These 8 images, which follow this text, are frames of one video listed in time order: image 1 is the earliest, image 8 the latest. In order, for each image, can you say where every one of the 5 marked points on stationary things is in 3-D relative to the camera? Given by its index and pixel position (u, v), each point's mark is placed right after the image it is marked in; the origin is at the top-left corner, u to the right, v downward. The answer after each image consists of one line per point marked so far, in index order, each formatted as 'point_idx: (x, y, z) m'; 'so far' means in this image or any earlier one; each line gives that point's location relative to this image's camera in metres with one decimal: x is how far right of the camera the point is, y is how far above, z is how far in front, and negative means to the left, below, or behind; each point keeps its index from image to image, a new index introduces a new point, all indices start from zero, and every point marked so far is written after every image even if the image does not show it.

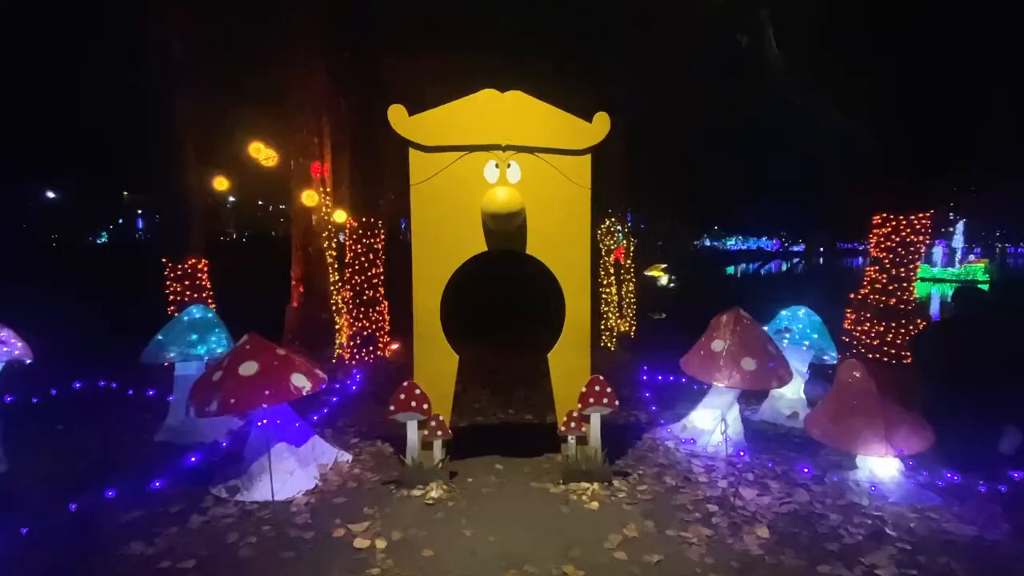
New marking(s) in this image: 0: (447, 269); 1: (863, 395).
0: (-0.6, +0.2, +4.2) m
1: (+3.1, -1.0, +4.3) m
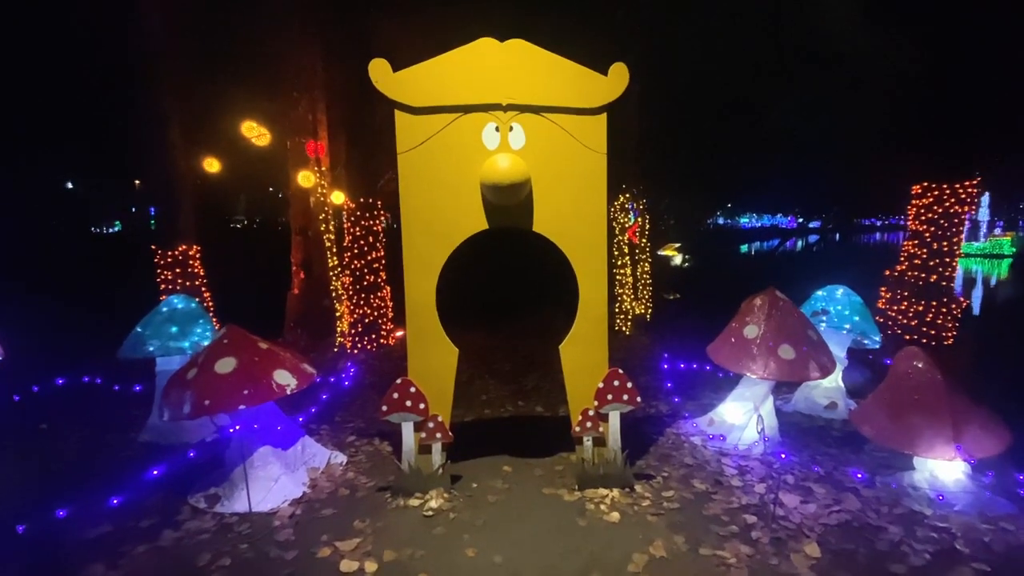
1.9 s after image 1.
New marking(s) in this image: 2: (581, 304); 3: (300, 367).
0: (-0.5, +0.3, +3.7) m
1: (+3.2, -0.8, +3.7) m
2: (+0.5, -0.1, +3.8) m
3: (-1.9, -0.7, +4.3) m
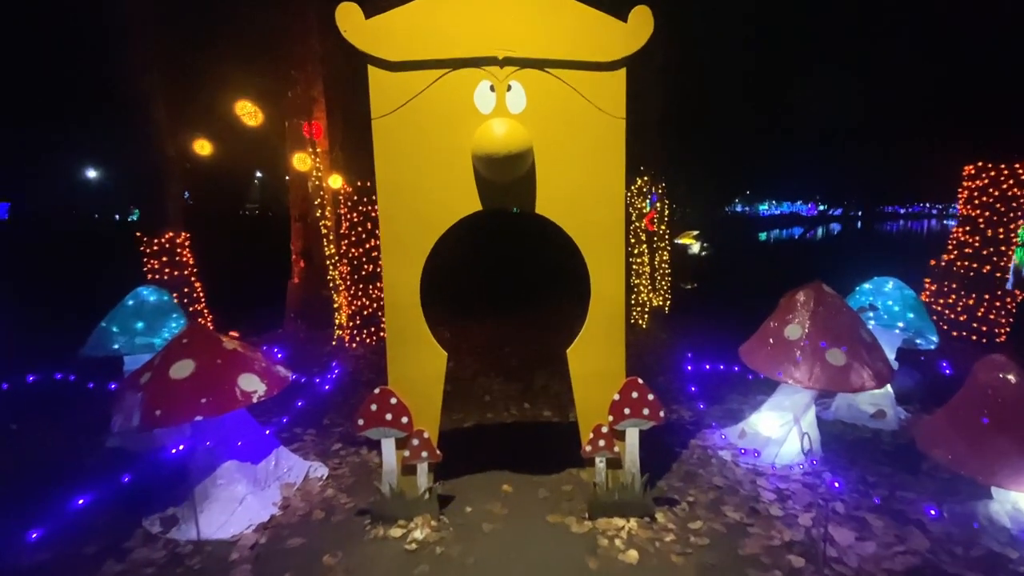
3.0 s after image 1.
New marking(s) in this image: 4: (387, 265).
0: (-0.5, +0.3, +3.1) m
1: (+3.2, -0.7, +3.1) m
2: (+0.5, -0.1, +3.2) m
3: (-1.9, -0.6, +3.8) m
4: (-0.8, +0.2, +3.1) m
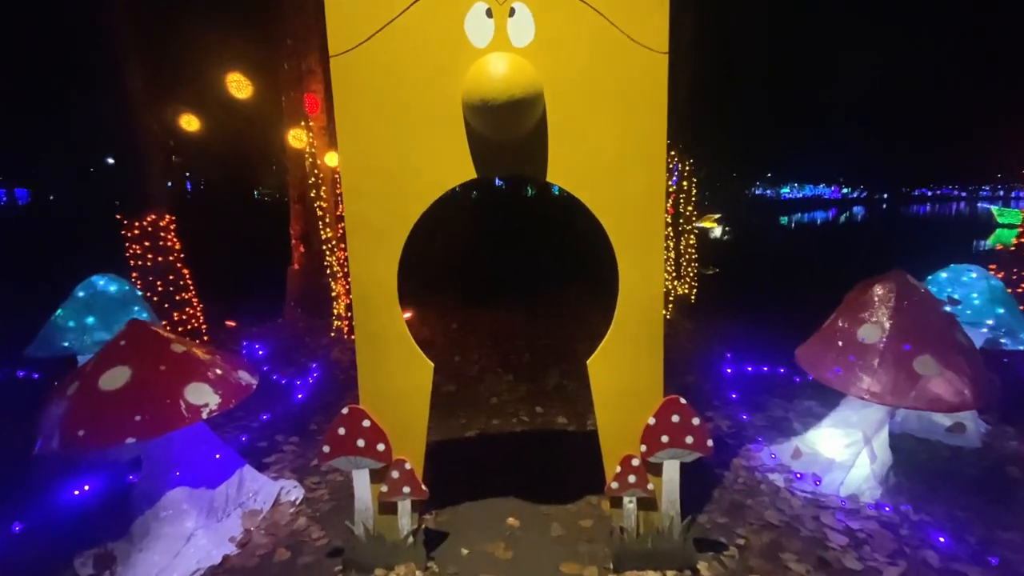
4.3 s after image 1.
0: (-0.5, +0.4, +2.4) m
1: (+3.2, -0.7, +2.3) m
2: (+0.6, 0.0, +2.5) m
3: (-1.8, -0.6, +3.1) m
4: (-0.8, +0.2, +2.4) m
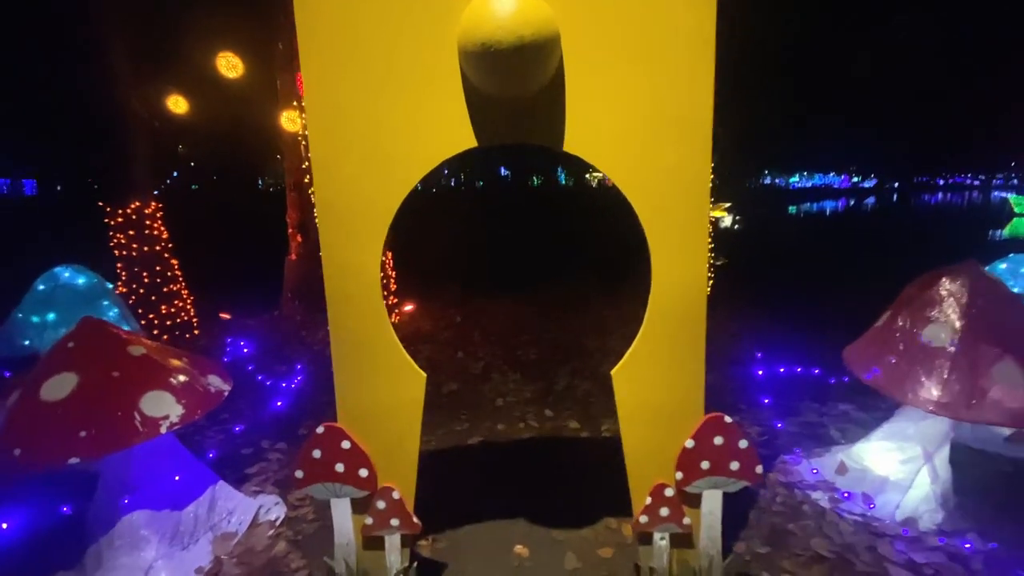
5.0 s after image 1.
0: (-0.5, +0.4, +2.0) m
1: (+3.2, -0.7, +1.8) m
2: (+0.6, 0.0, +2.1) m
3: (-1.8, -0.5, +2.7) m
4: (-0.8, +0.2, +2.0) m
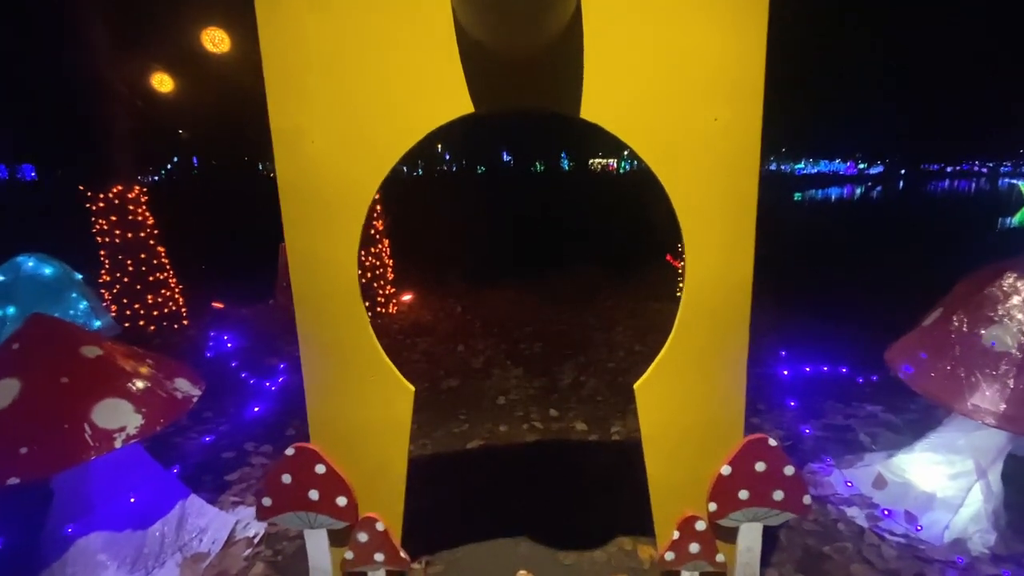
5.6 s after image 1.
0: (-0.5, +0.4, +1.6) m
1: (+3.2, -0.7, +1.5) m
2: (+0.6, 0.0, +1.7) m
3: (-1.7, -0.5, +2.4) m
4: (-0.7, +0.2, +1.7) m
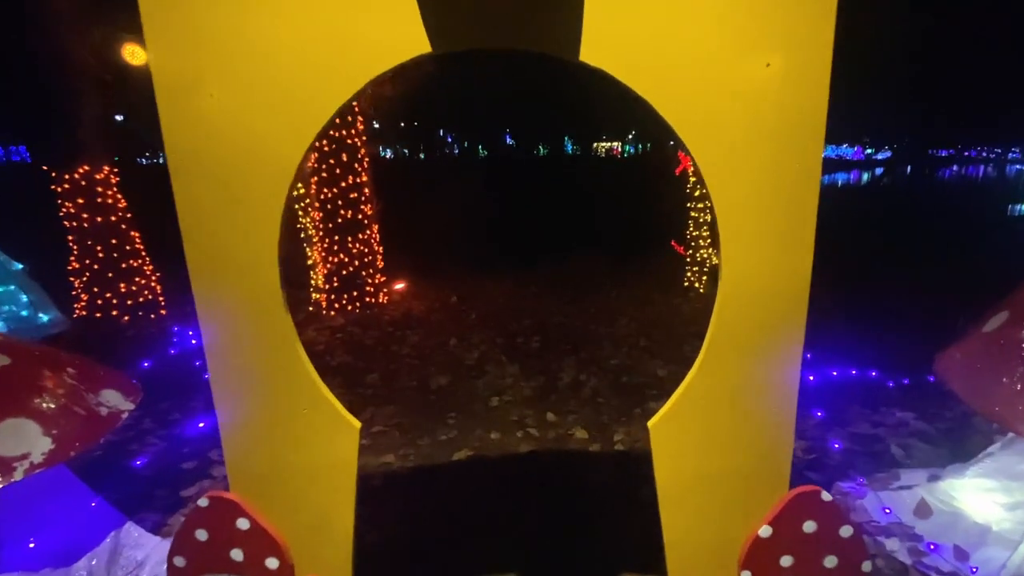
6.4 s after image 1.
0: (-0.5, +0.4, +1.2) m
1: (+3.2, -0.7, +1.1) m
2: (+0.6, 0.0, +1.3) m
3: (-1.8, -0.5, +2.0) m
4: (-0.8, +0.2, +1.2) m
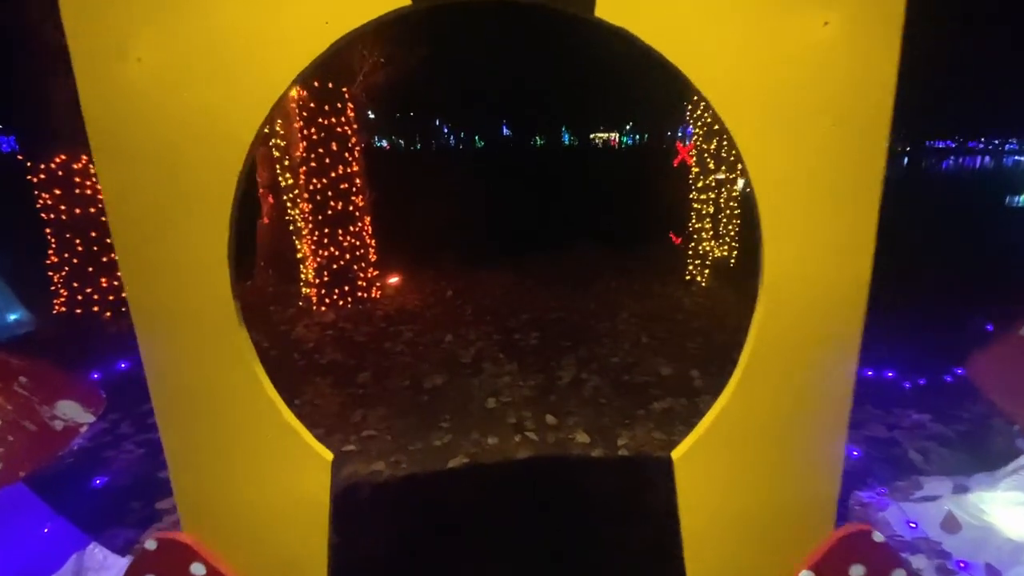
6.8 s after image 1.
0: (-0.5, +0.4, +1.0) m
1: (+3.2, -0.8, +0.9) m
2: (+0.6, 0.0, +1.1) m
3: (-1.8, -0.5, +1.8) m
4: (-0.8, +0.2, +1.0) m
